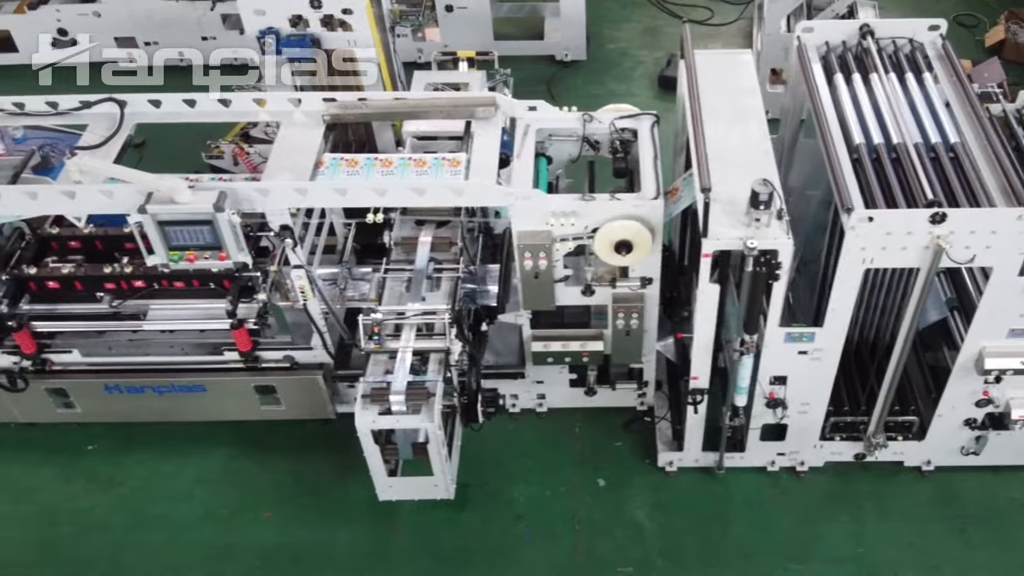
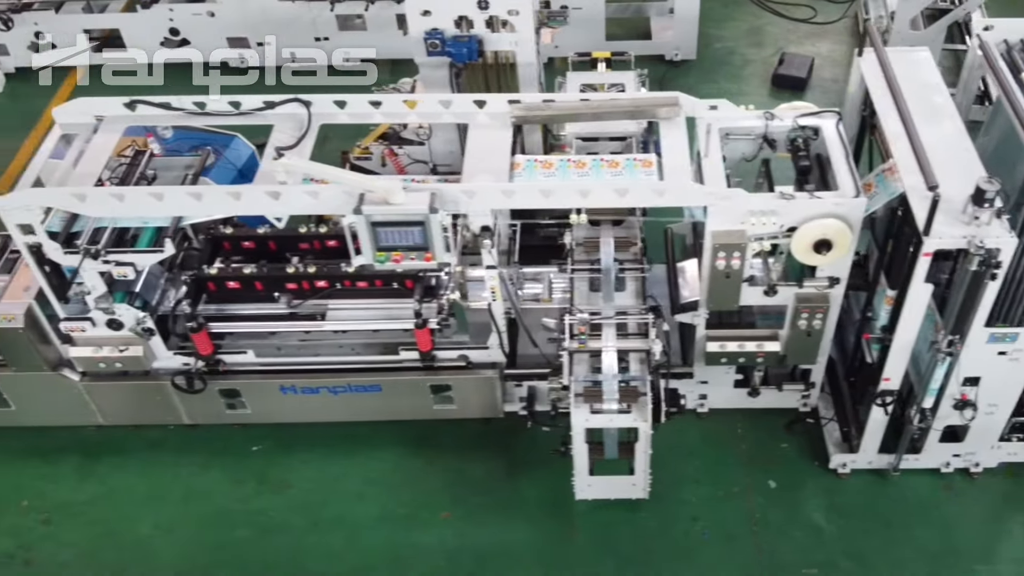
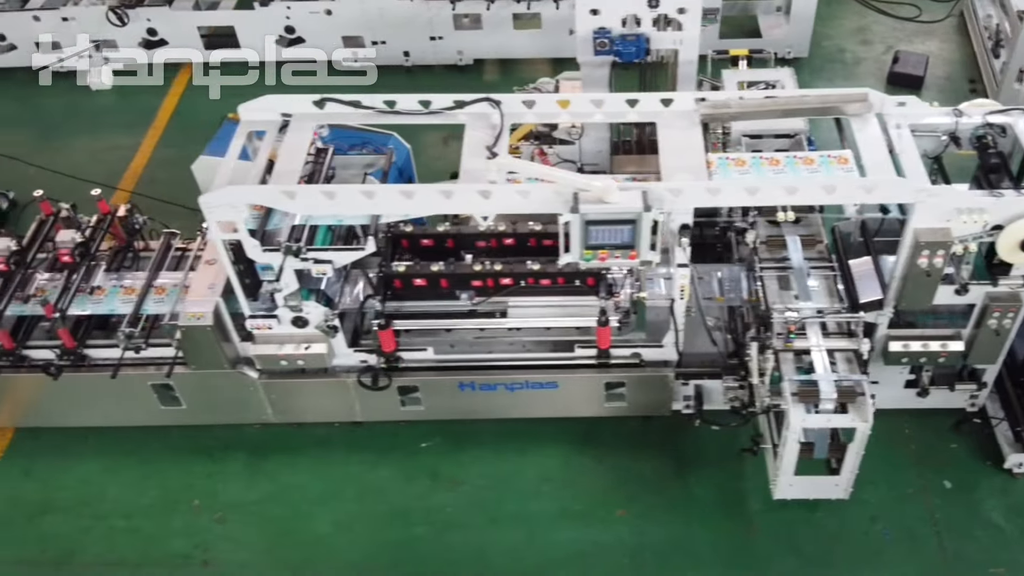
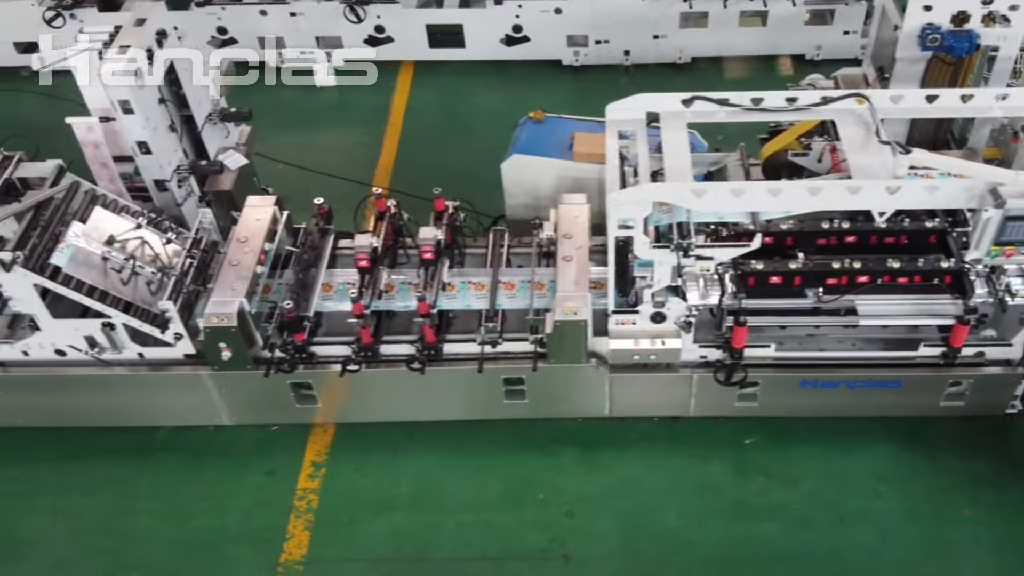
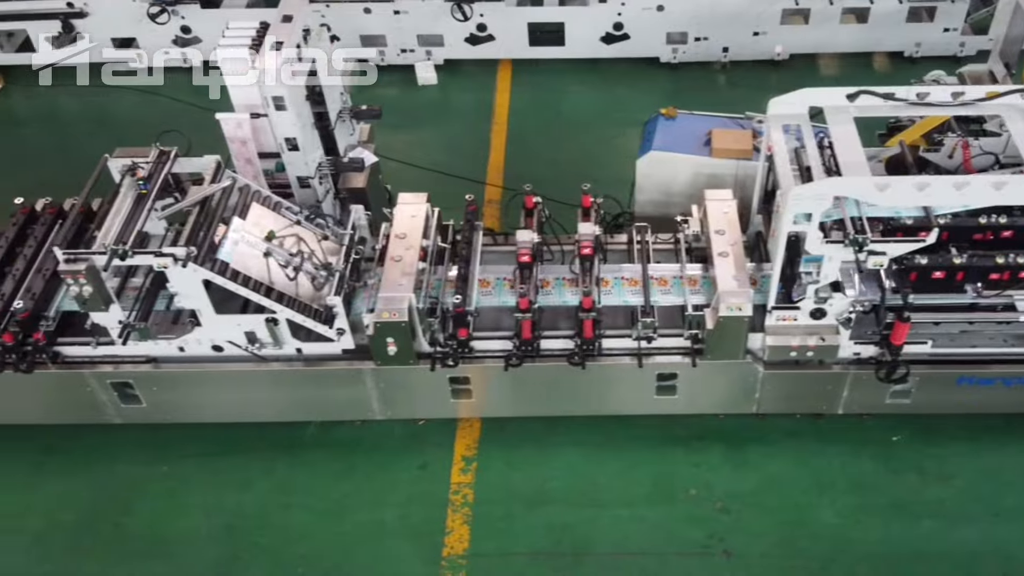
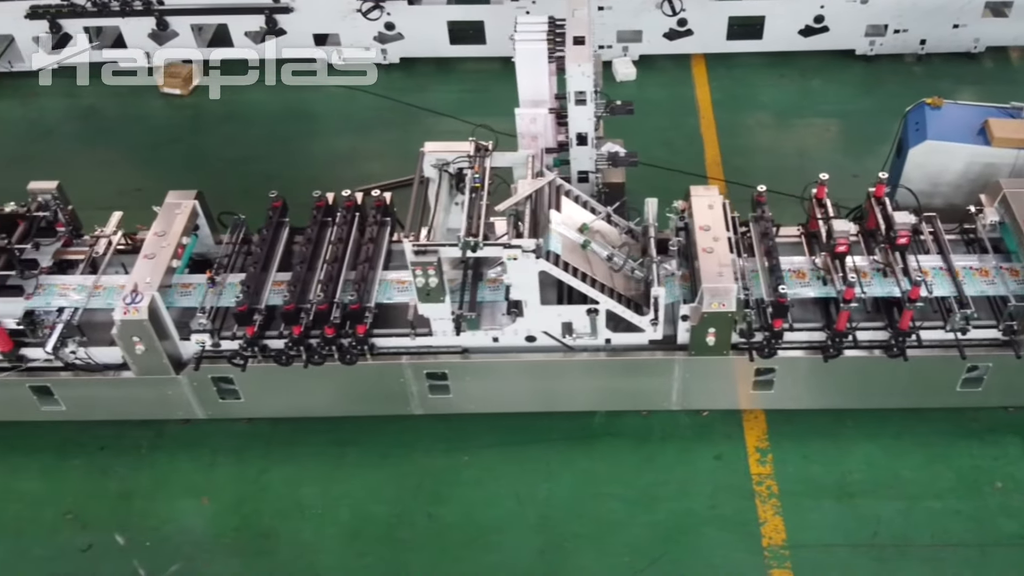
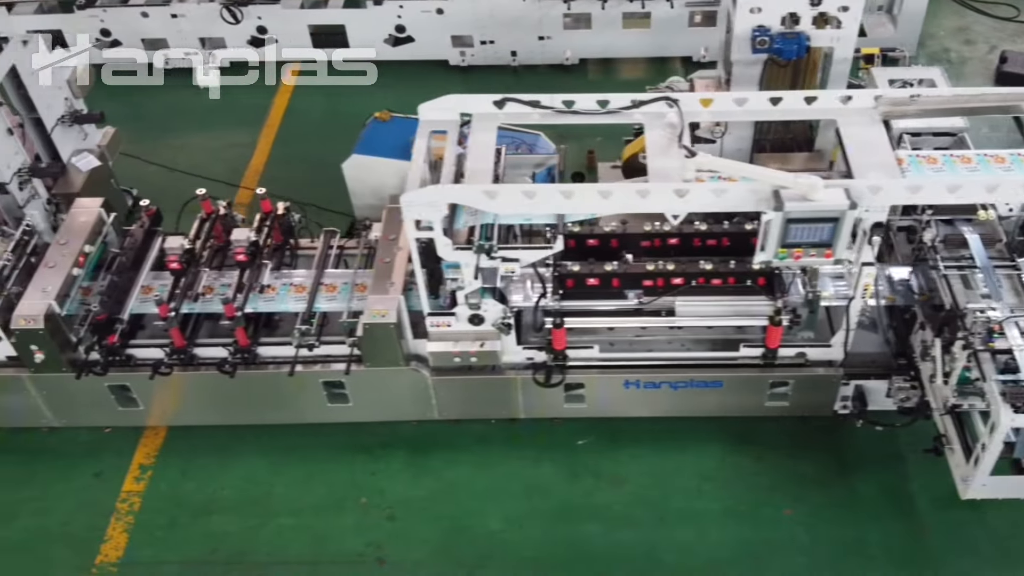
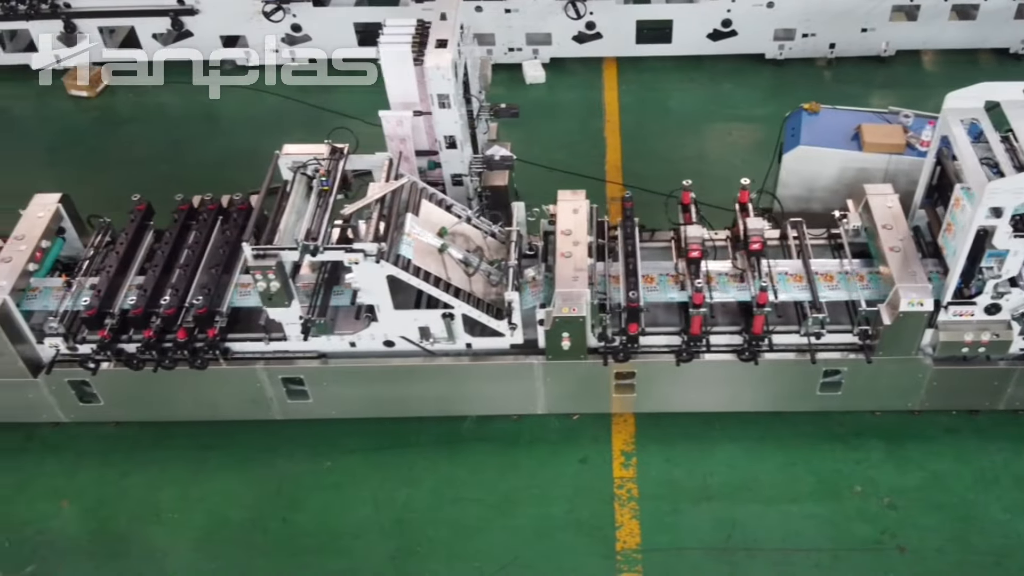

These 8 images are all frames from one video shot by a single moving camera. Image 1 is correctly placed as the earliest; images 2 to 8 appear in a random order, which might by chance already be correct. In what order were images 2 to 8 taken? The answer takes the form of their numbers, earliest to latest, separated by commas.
2, 3, 7, 4, 5, 8, 6
